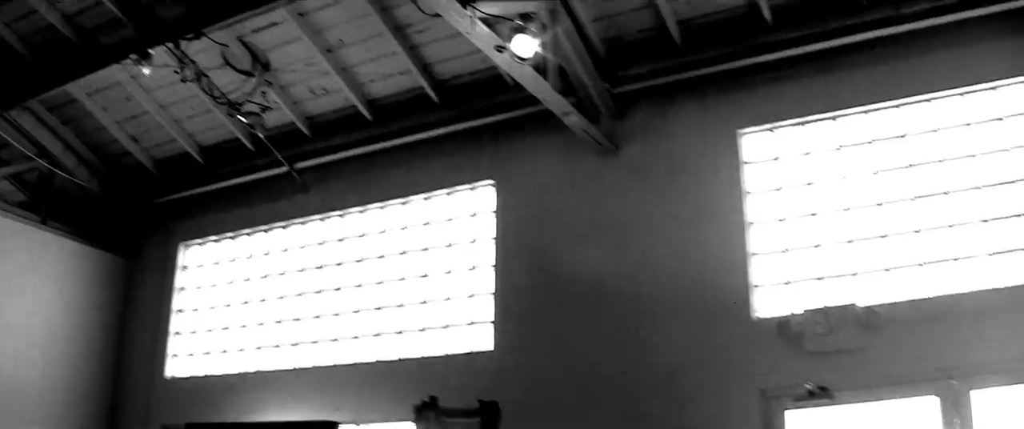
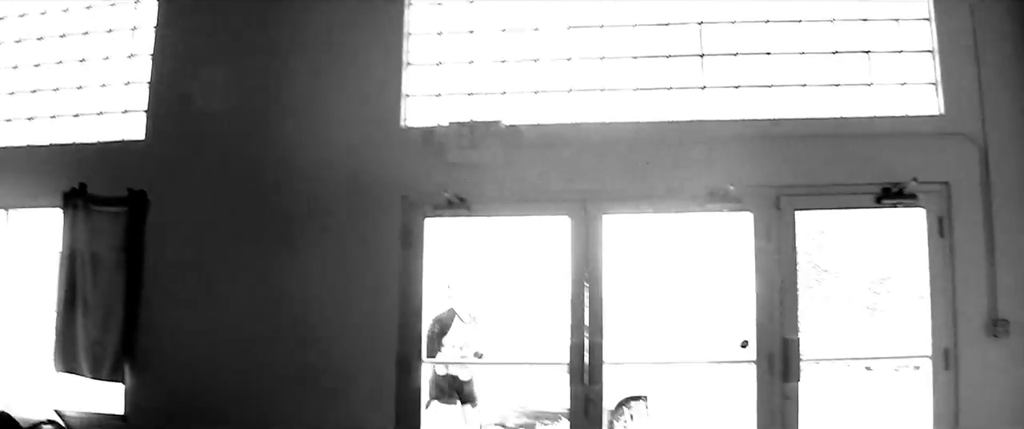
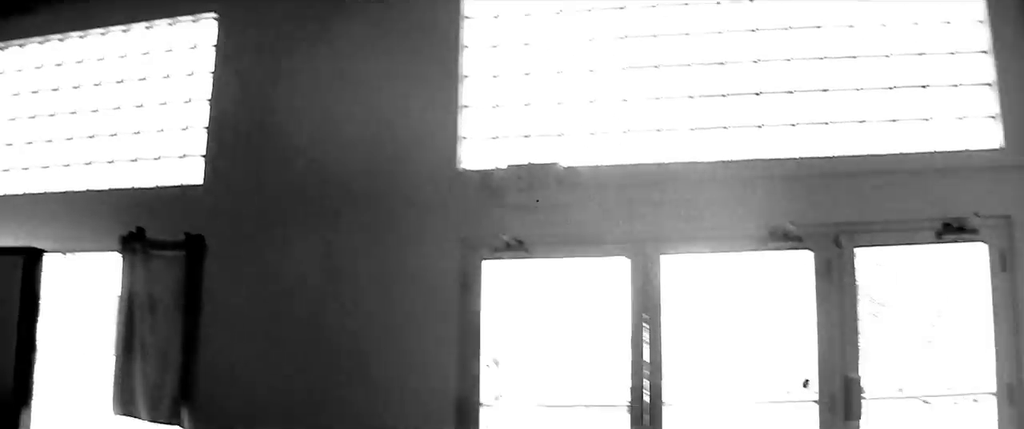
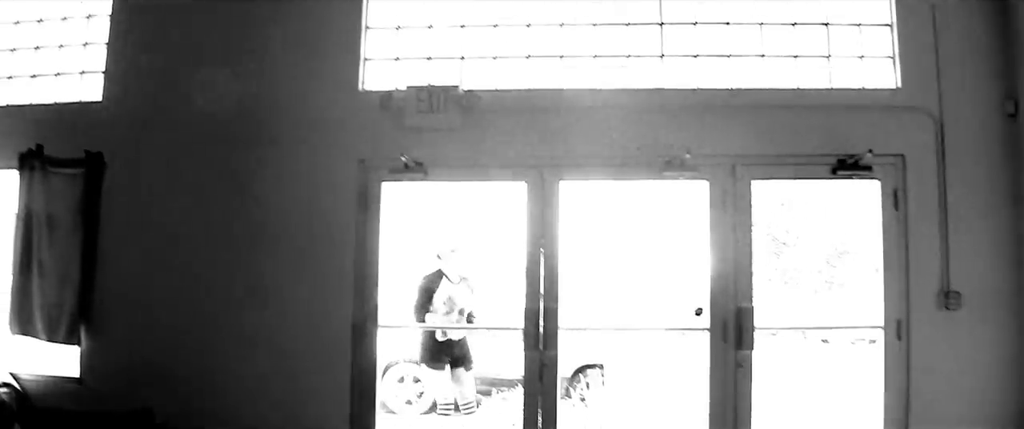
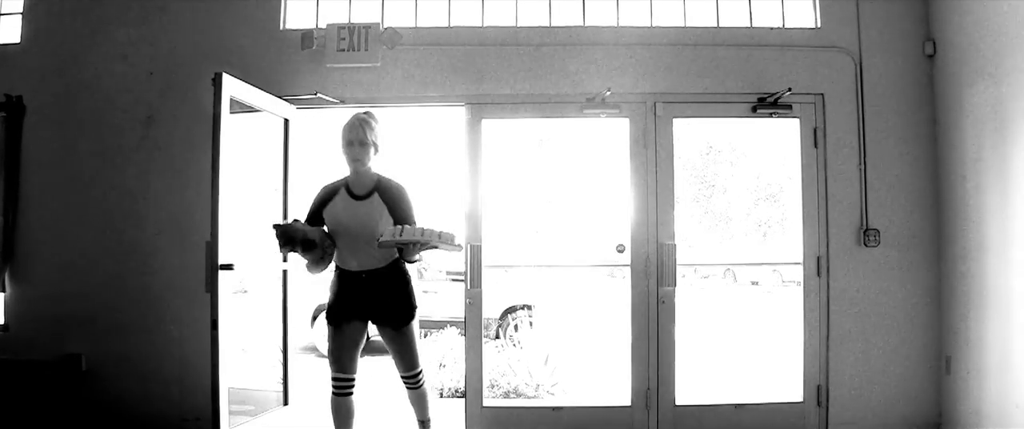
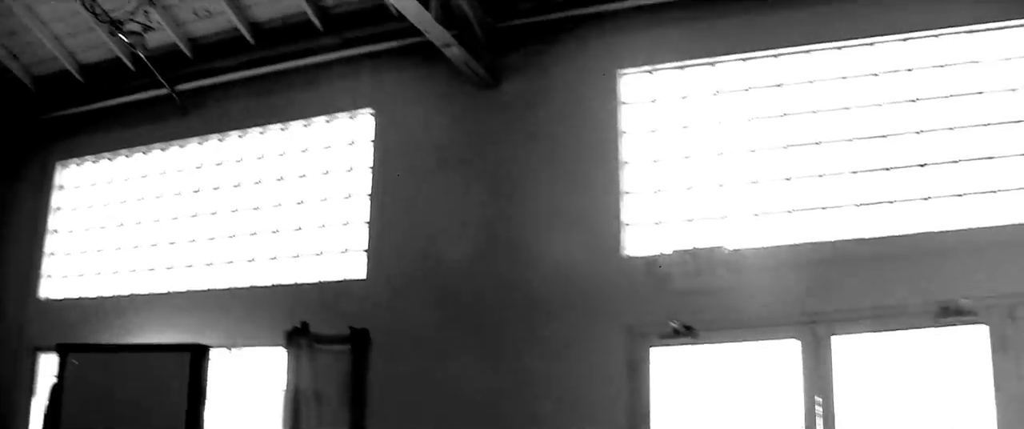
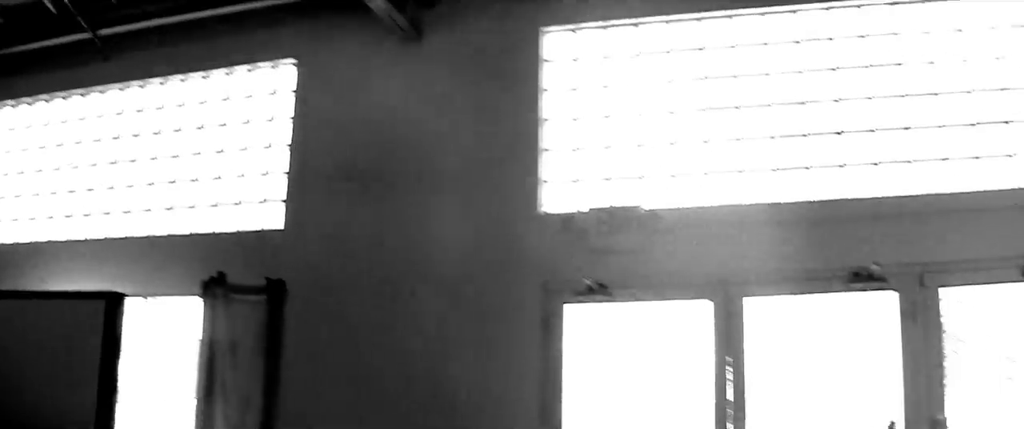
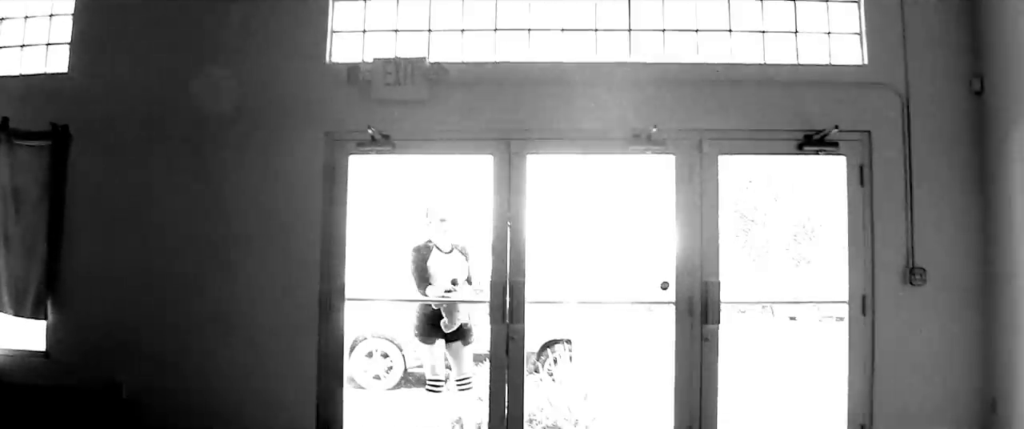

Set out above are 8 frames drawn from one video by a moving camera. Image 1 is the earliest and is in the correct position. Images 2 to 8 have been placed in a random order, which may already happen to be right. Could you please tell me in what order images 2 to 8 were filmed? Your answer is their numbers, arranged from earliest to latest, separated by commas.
6, 7, 3, 2, 4, 8, 5
